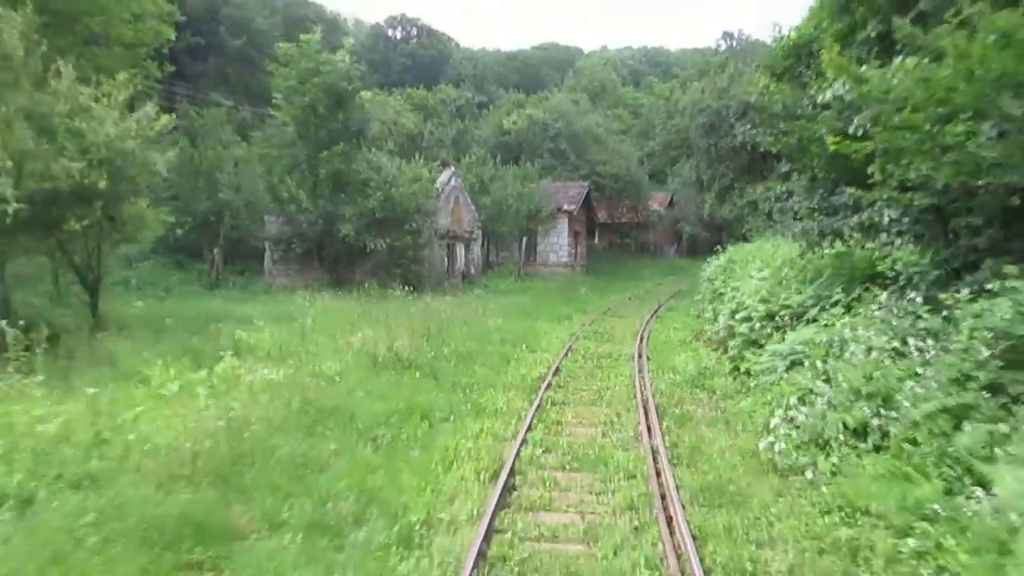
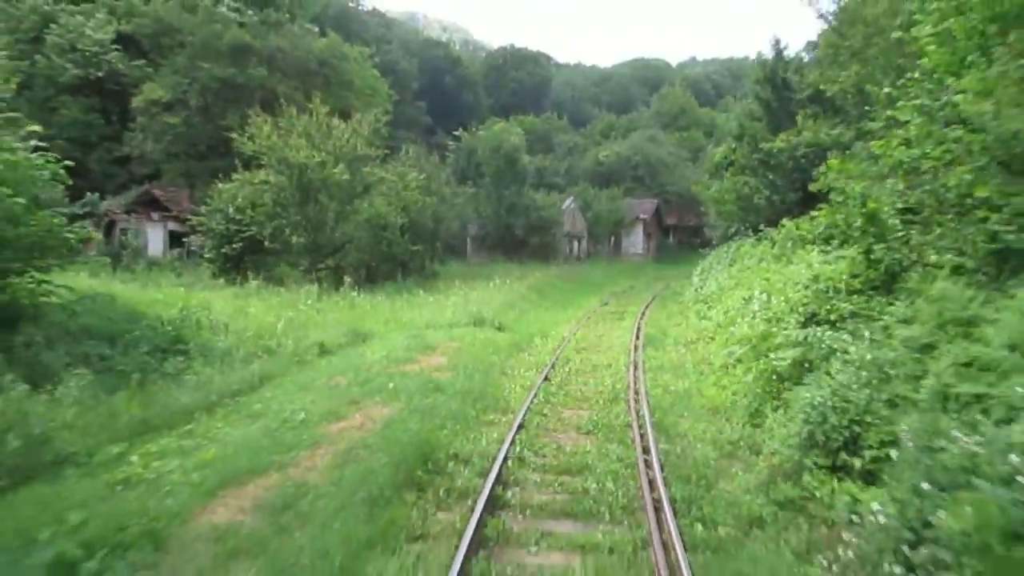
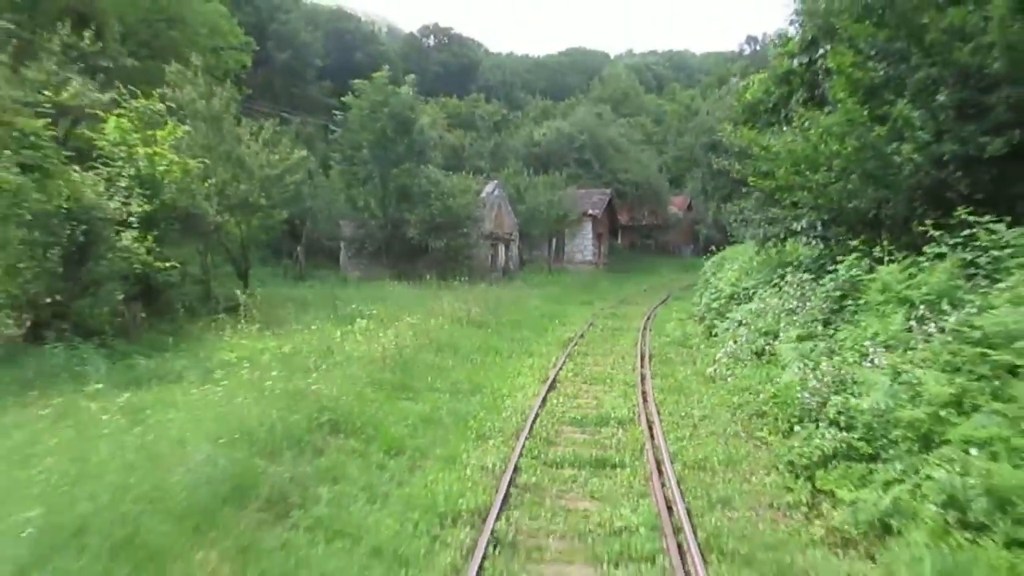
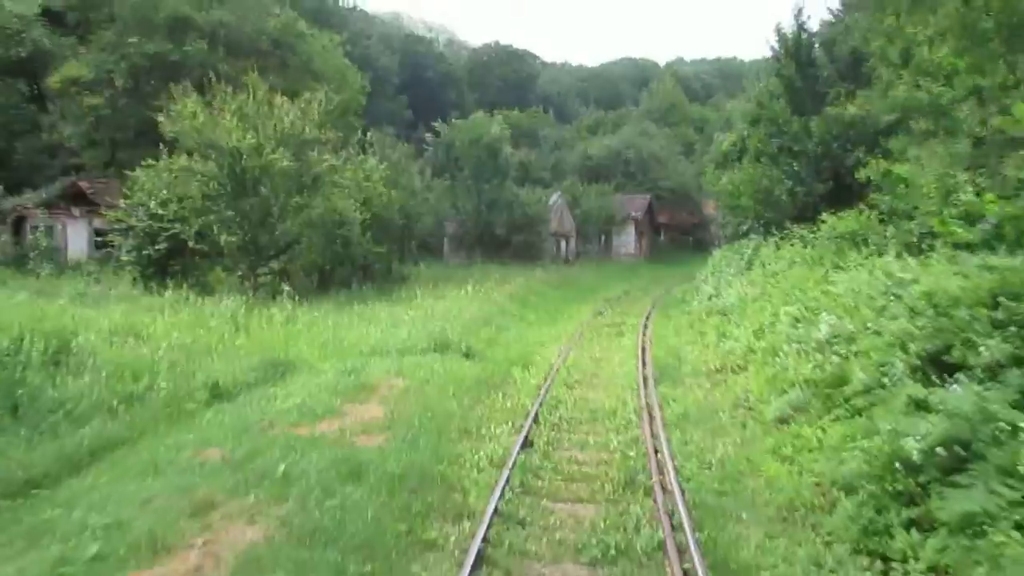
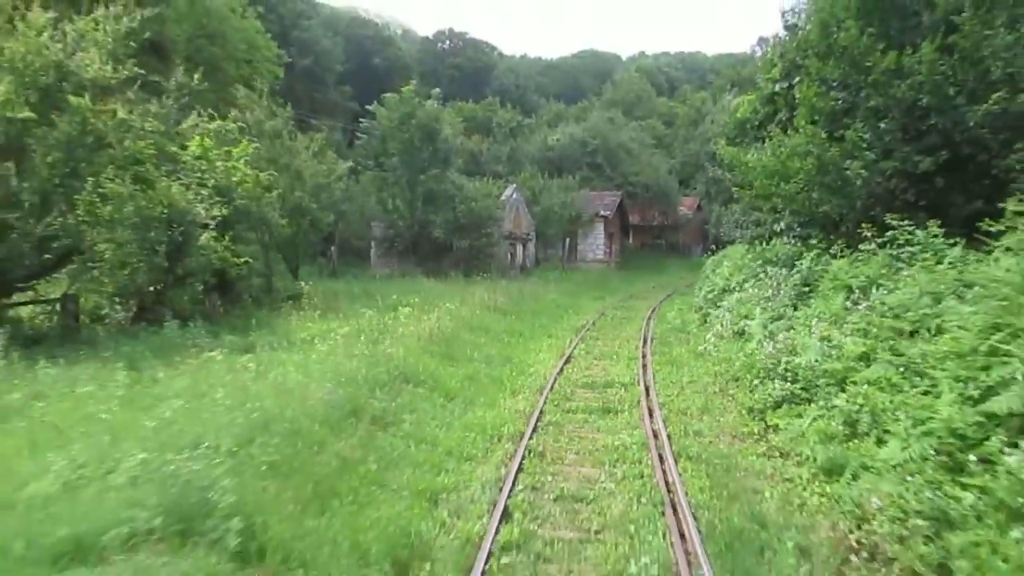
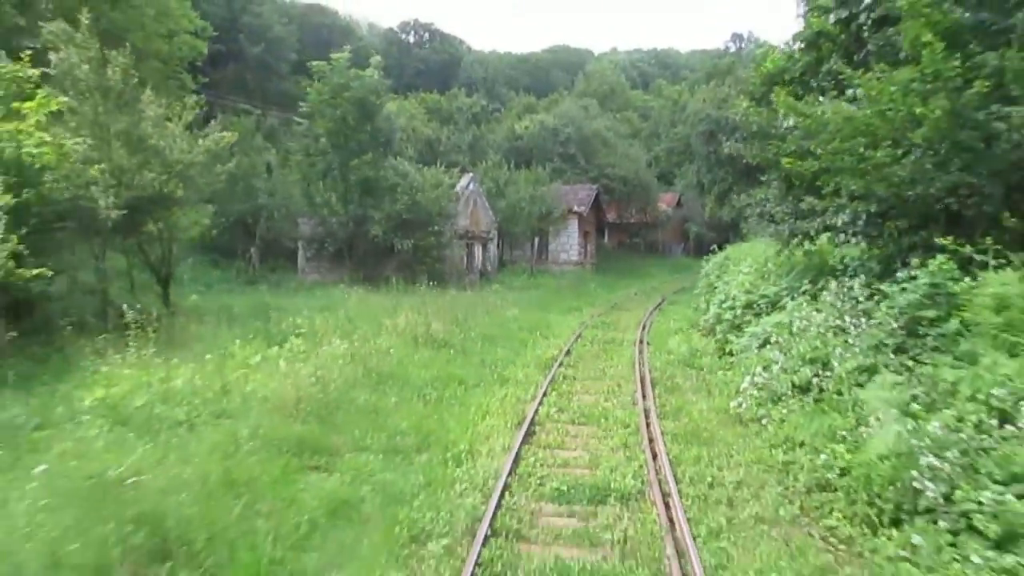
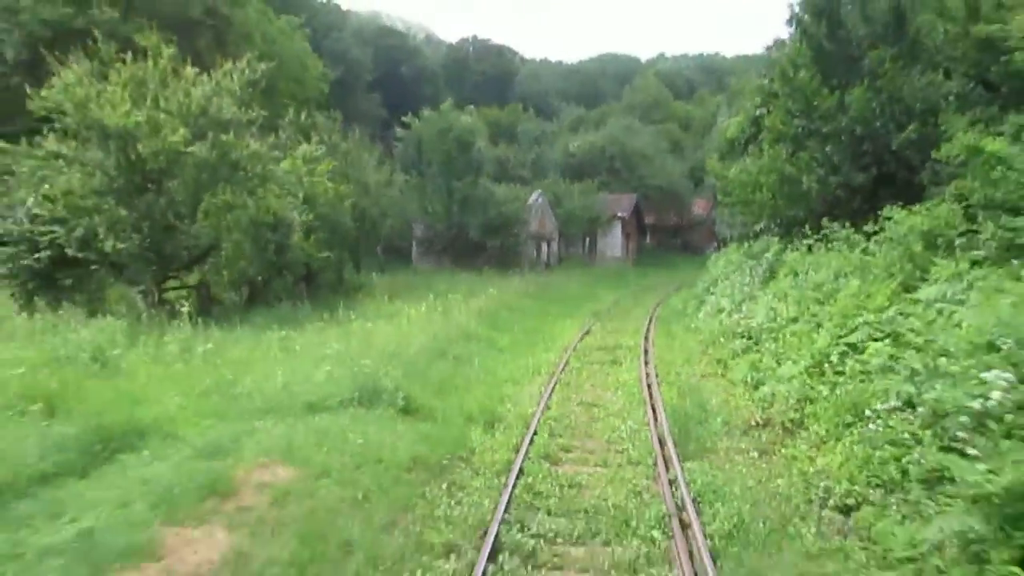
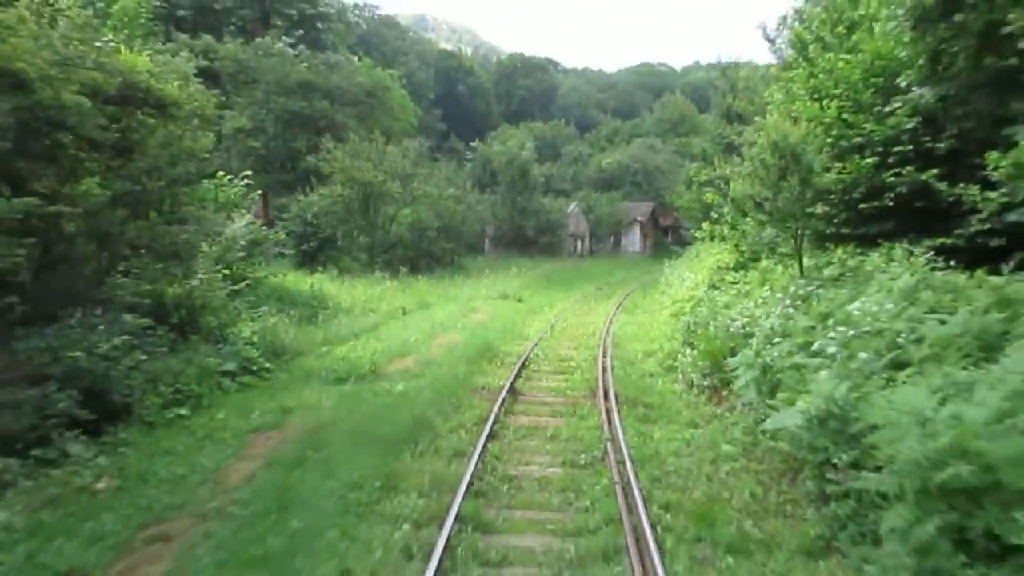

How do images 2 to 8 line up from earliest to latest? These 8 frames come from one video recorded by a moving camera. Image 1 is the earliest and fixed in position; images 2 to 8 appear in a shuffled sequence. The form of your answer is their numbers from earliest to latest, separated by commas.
6, 3, 5, 7, 4, 2, 8
